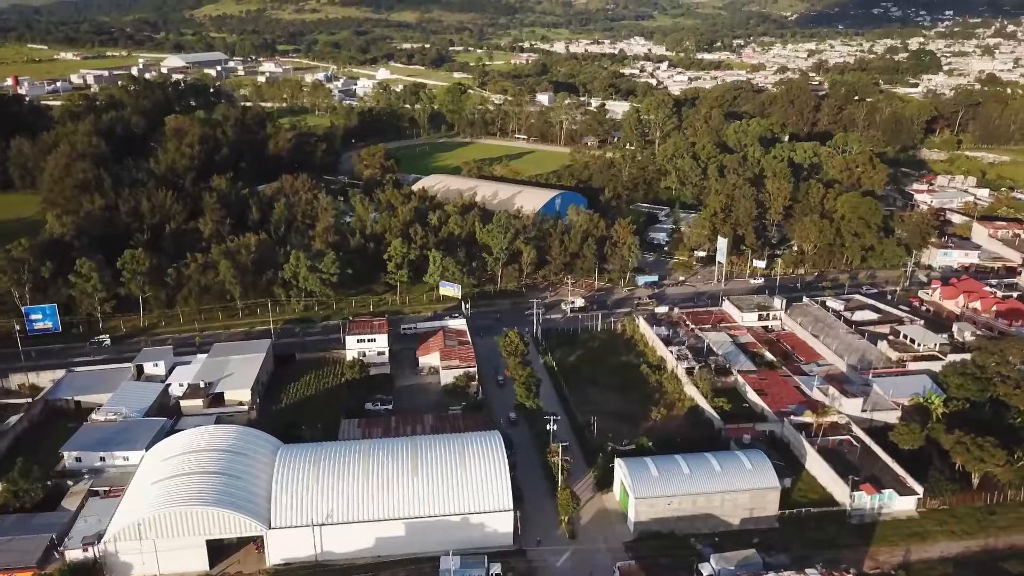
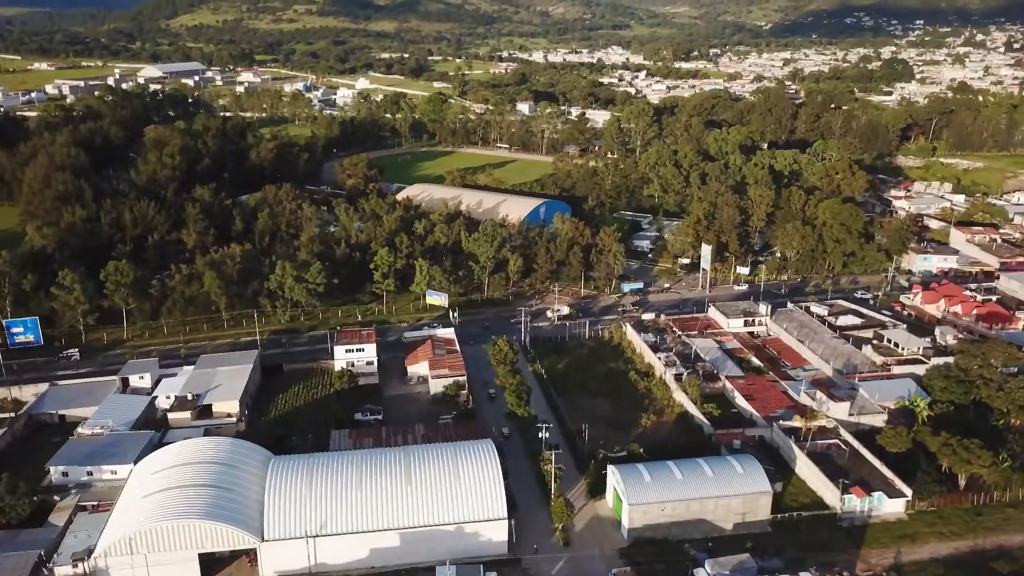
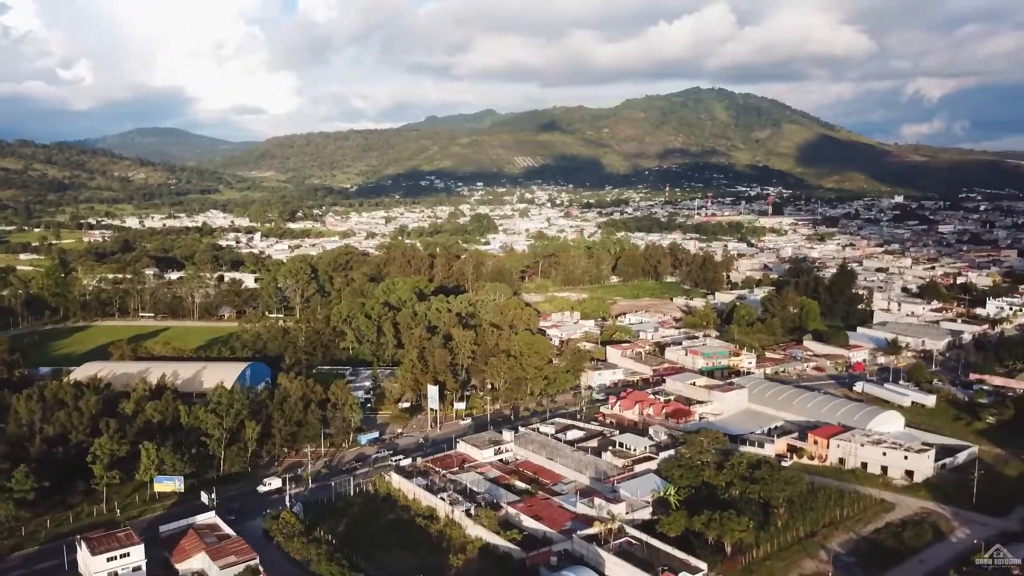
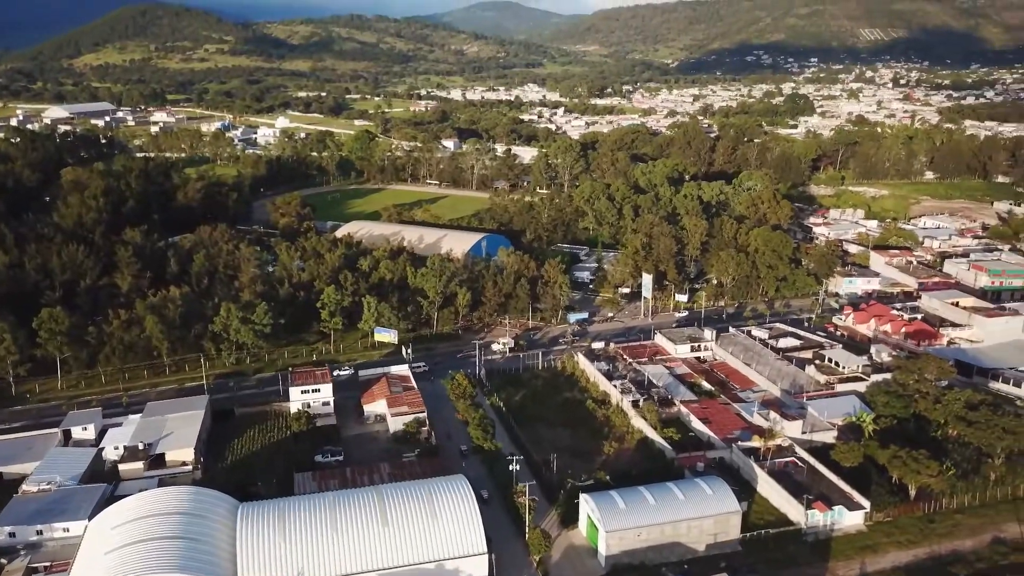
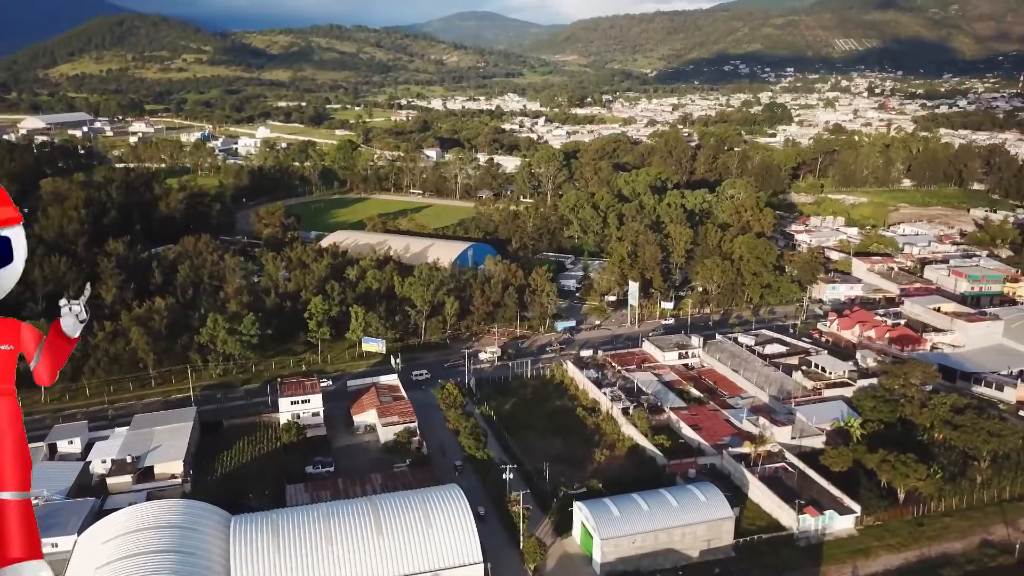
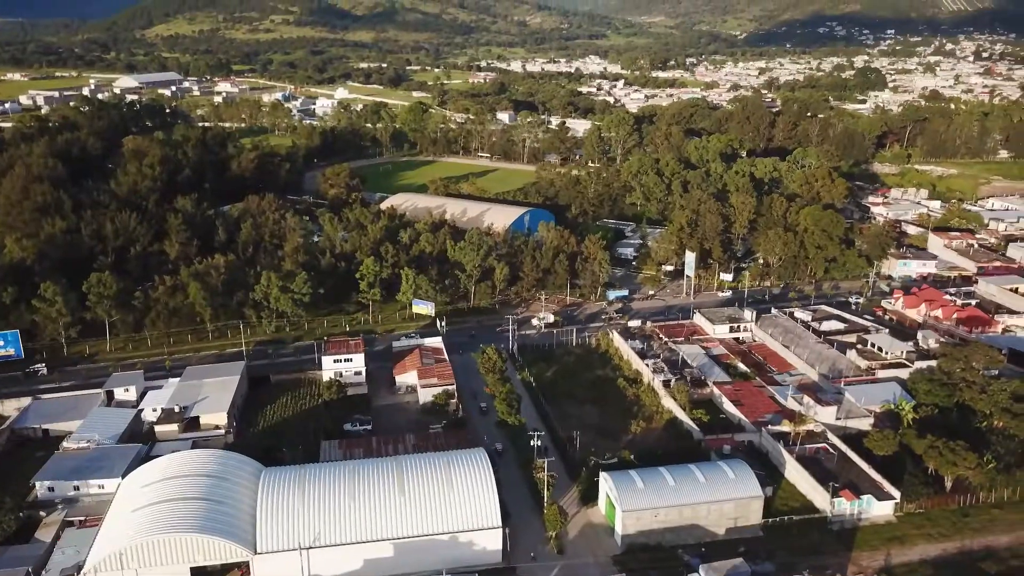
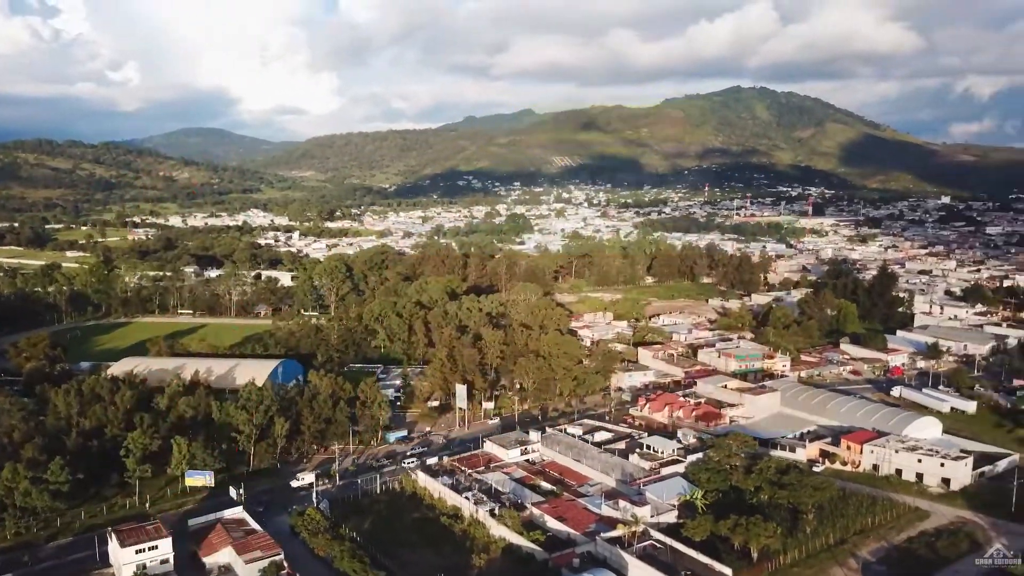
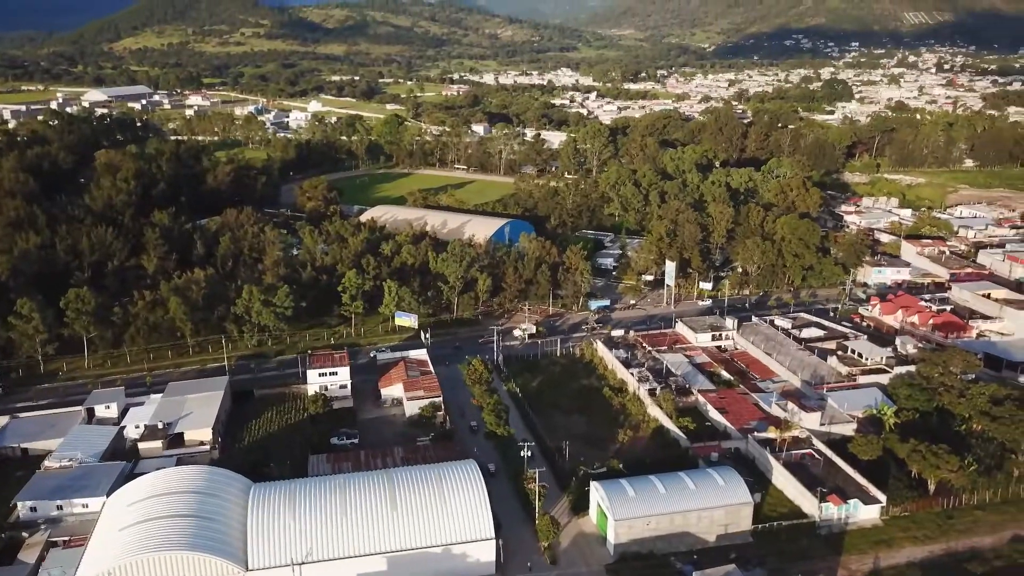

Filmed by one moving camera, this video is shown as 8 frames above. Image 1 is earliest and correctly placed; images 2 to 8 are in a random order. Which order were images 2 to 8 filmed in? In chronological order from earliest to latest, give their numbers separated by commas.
2, 6, 8, 4, 5, 7, 3
